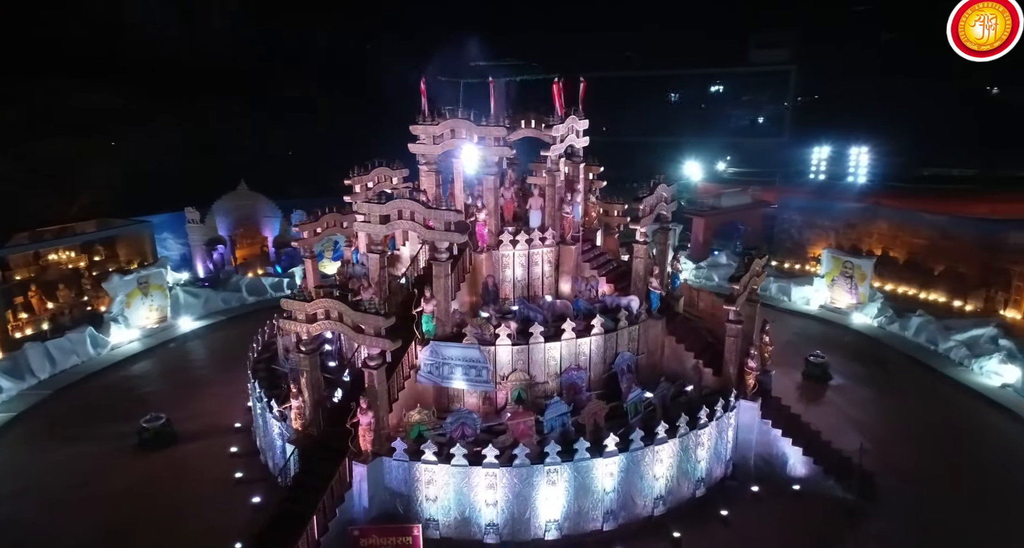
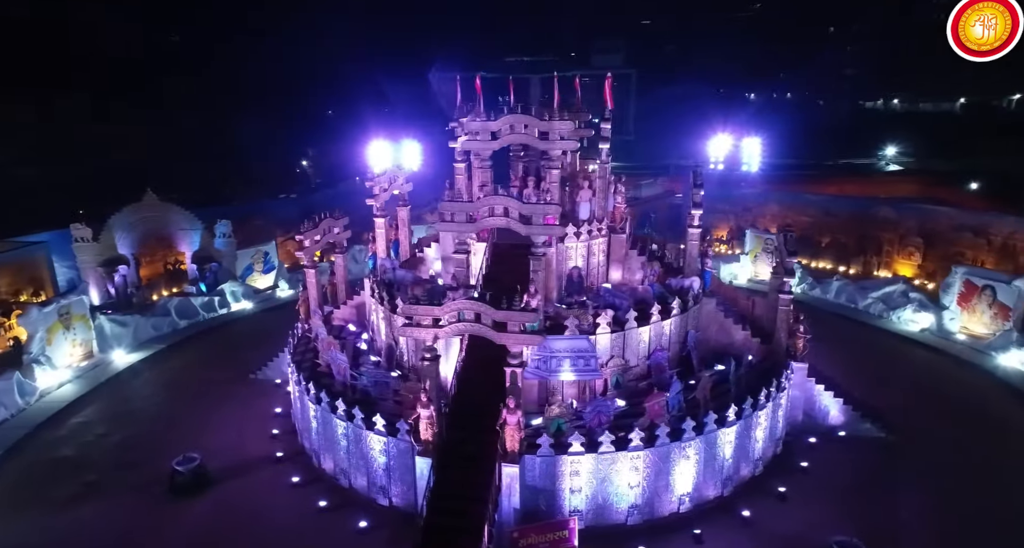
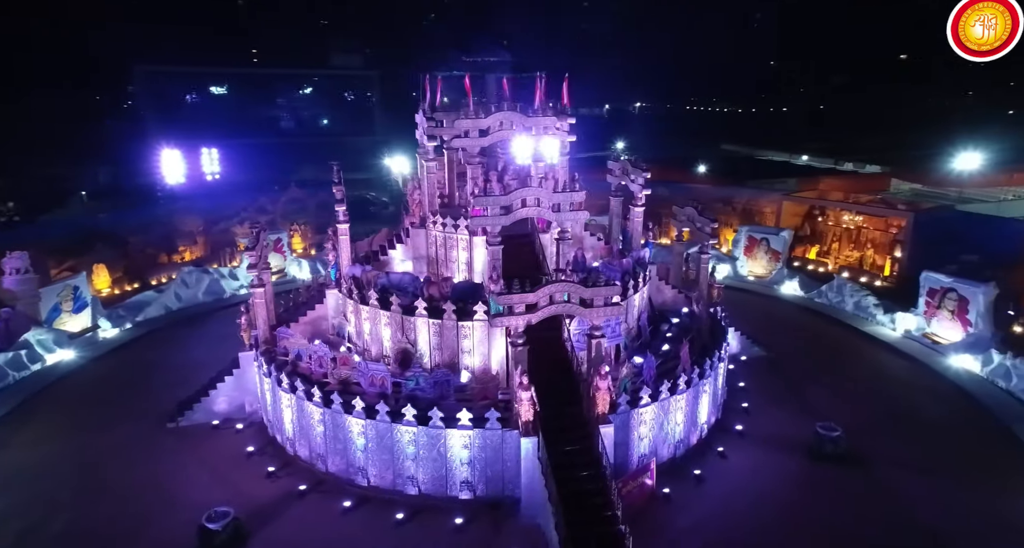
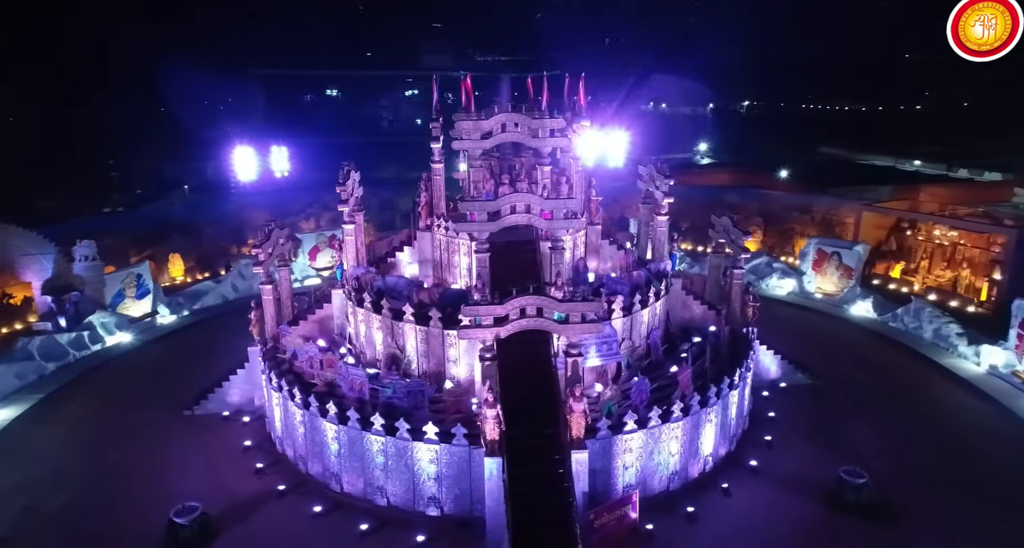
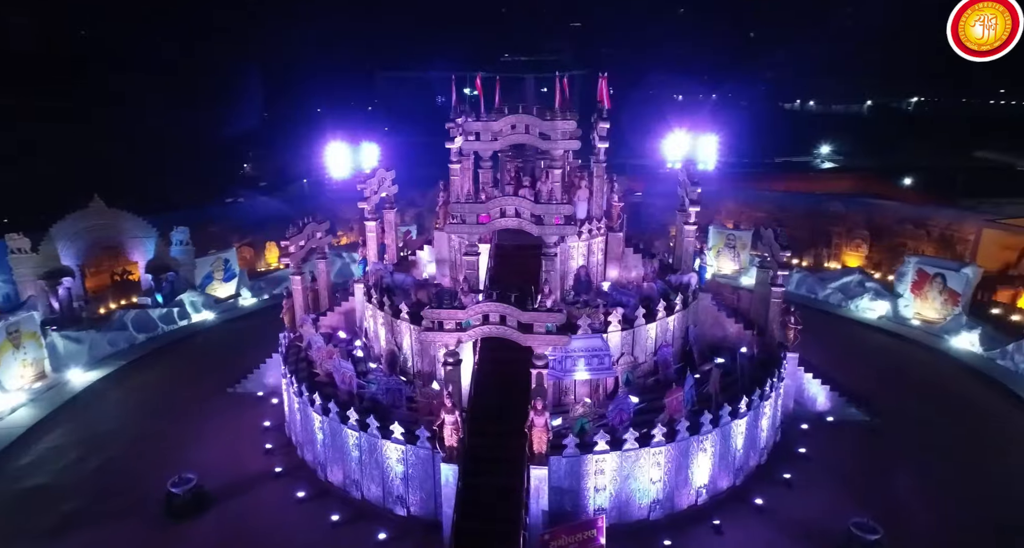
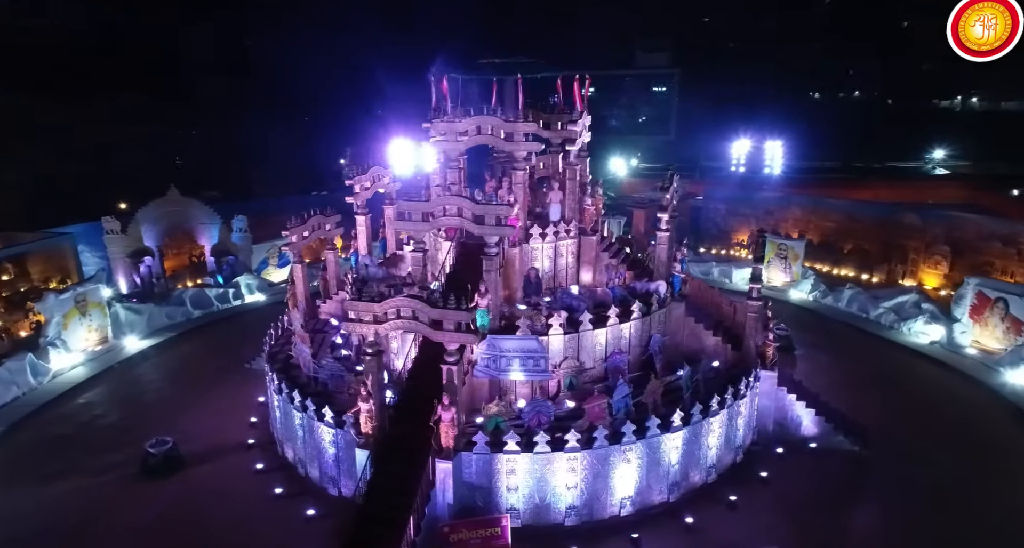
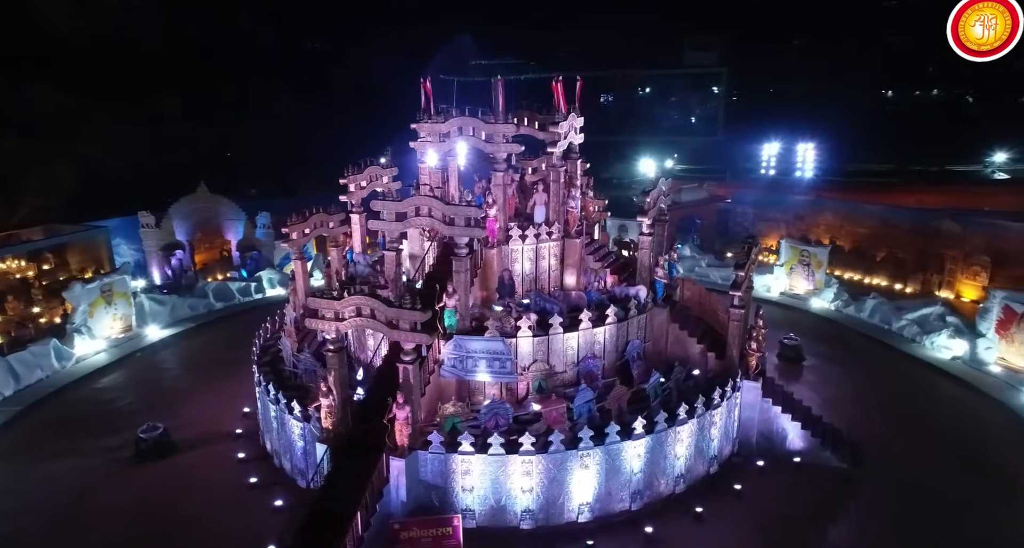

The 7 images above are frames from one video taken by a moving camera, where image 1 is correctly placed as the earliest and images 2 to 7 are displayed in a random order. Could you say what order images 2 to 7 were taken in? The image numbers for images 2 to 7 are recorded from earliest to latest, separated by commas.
7, 6, 2, 5, 4, 3
